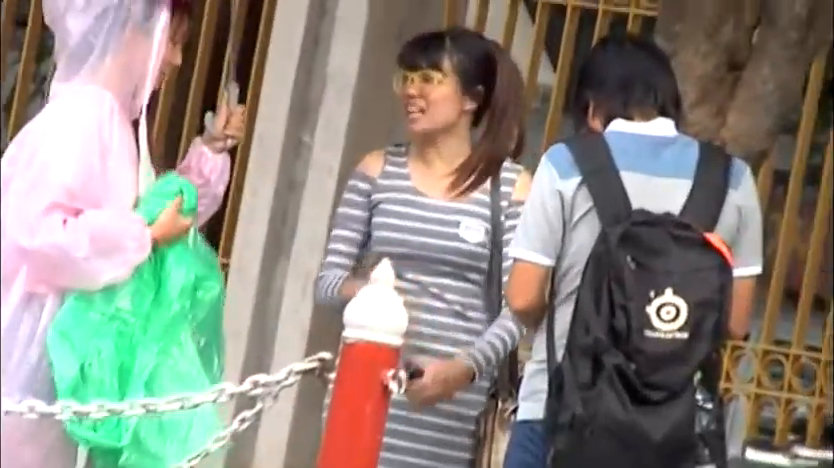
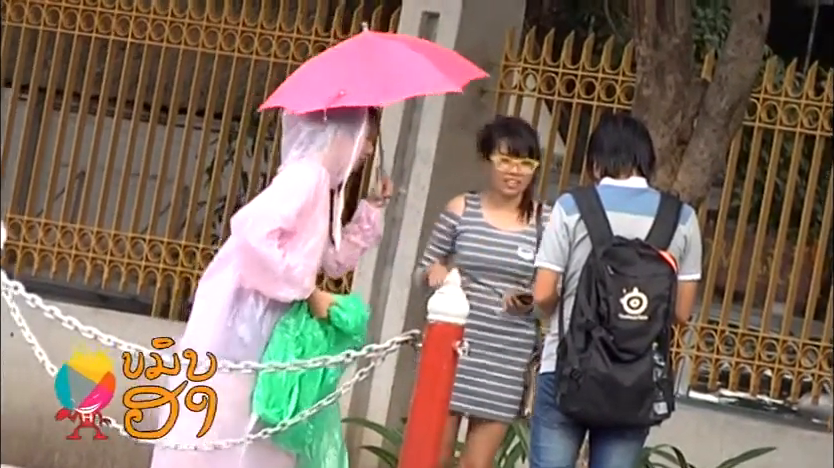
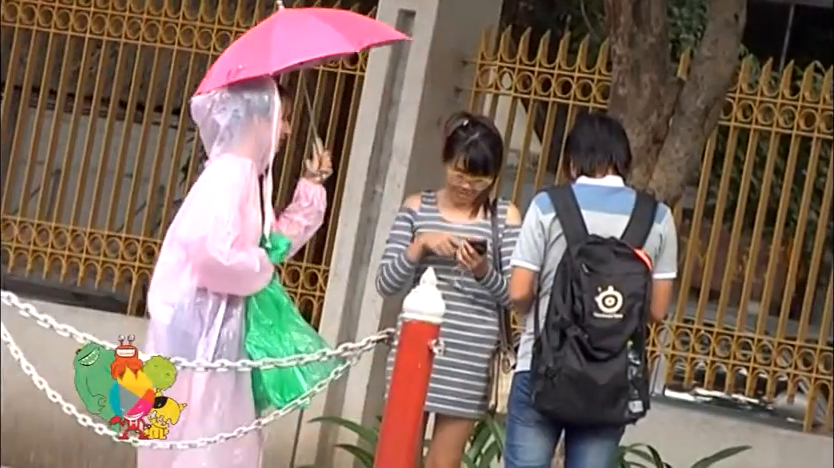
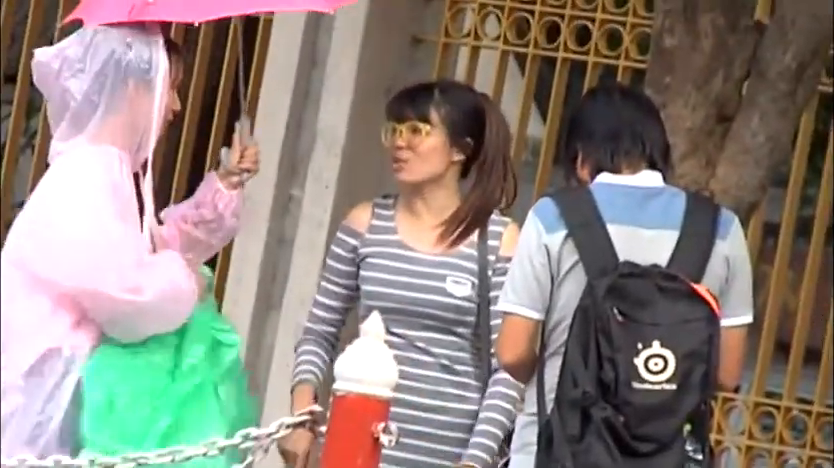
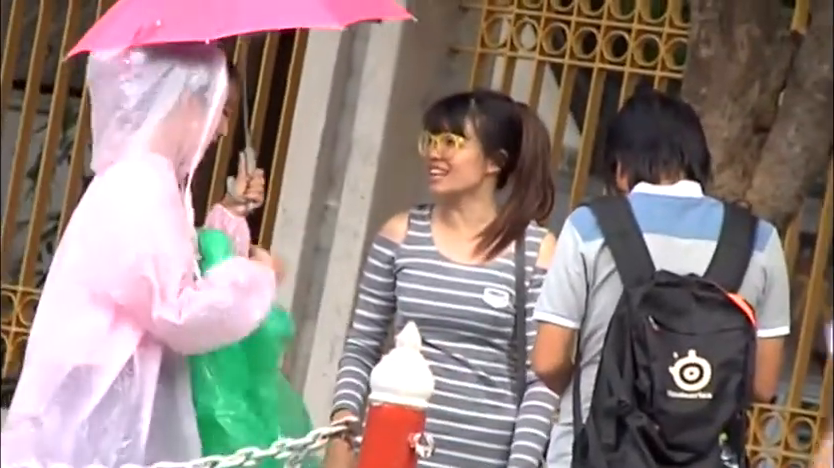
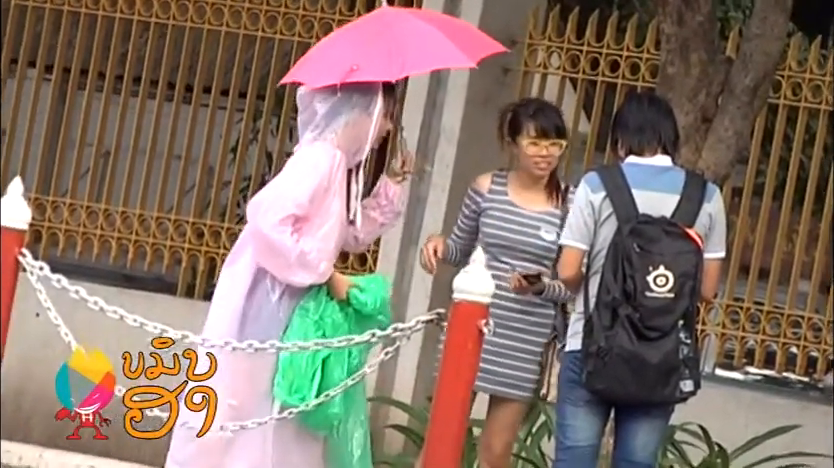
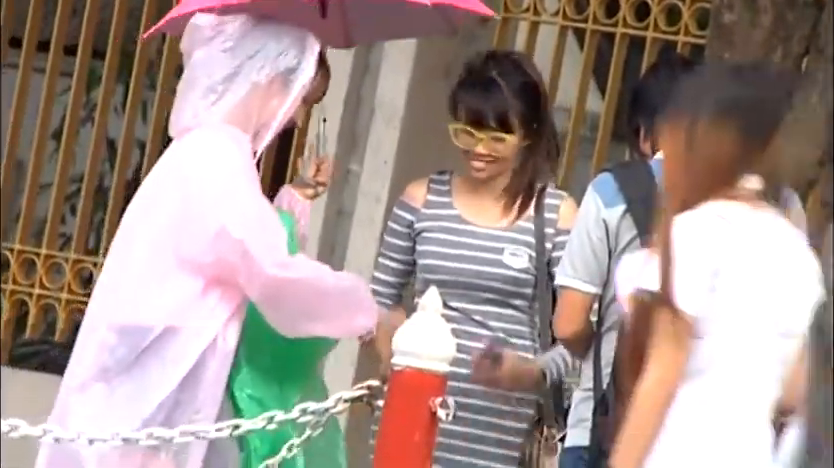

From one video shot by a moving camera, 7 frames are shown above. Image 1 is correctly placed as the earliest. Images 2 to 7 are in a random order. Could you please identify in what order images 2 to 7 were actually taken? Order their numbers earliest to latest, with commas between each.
4, 5, 7, 3, 2, 6
